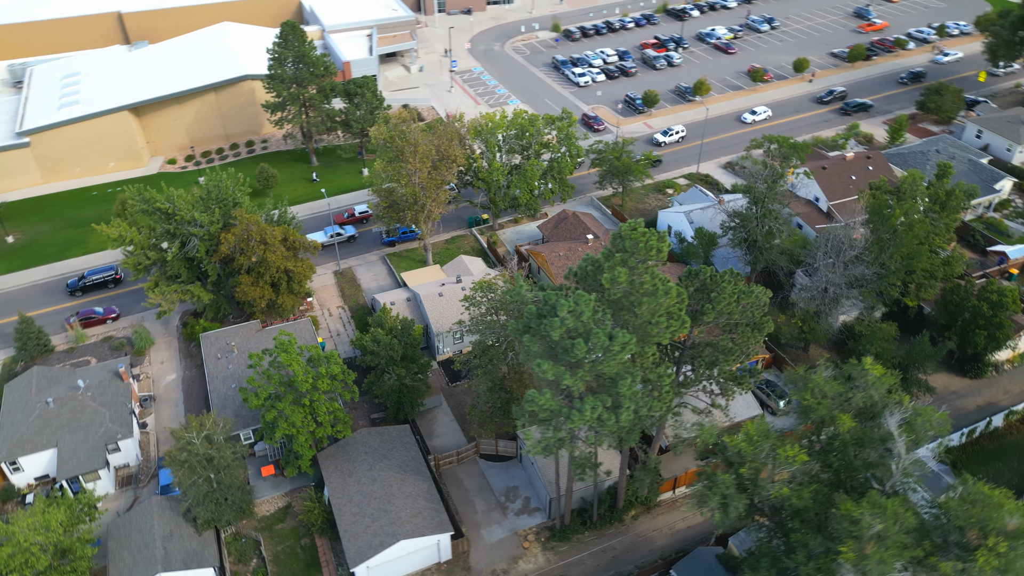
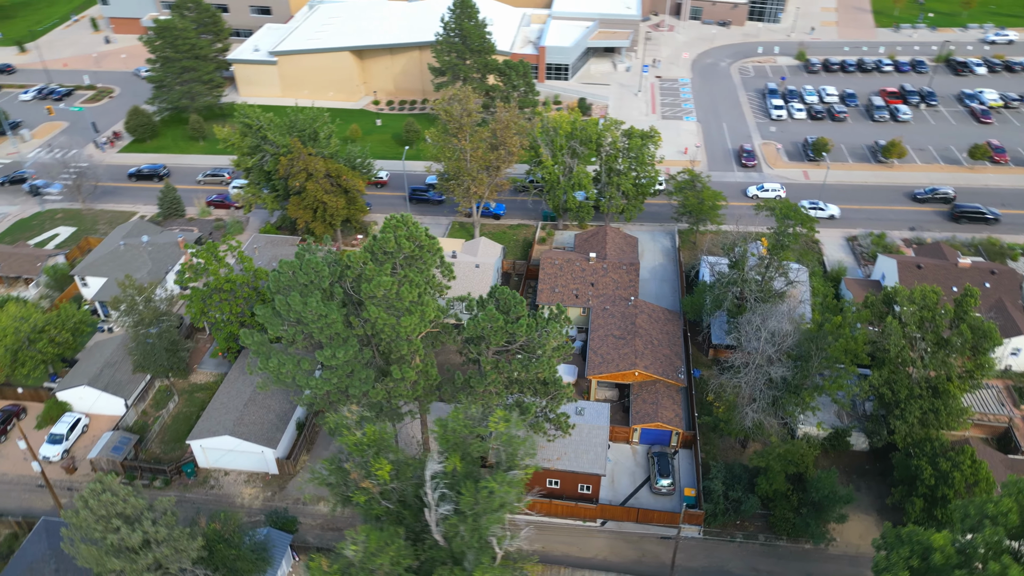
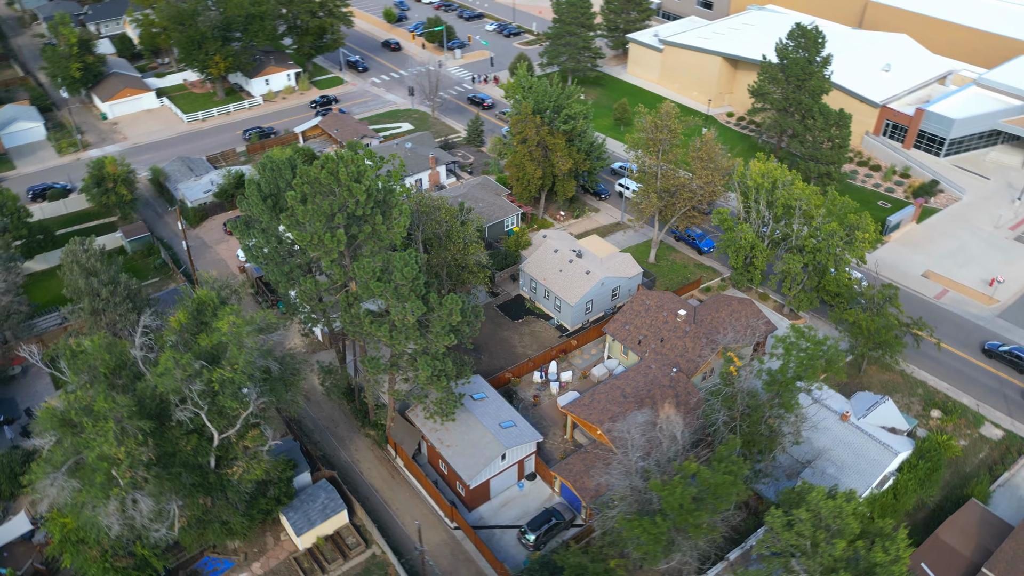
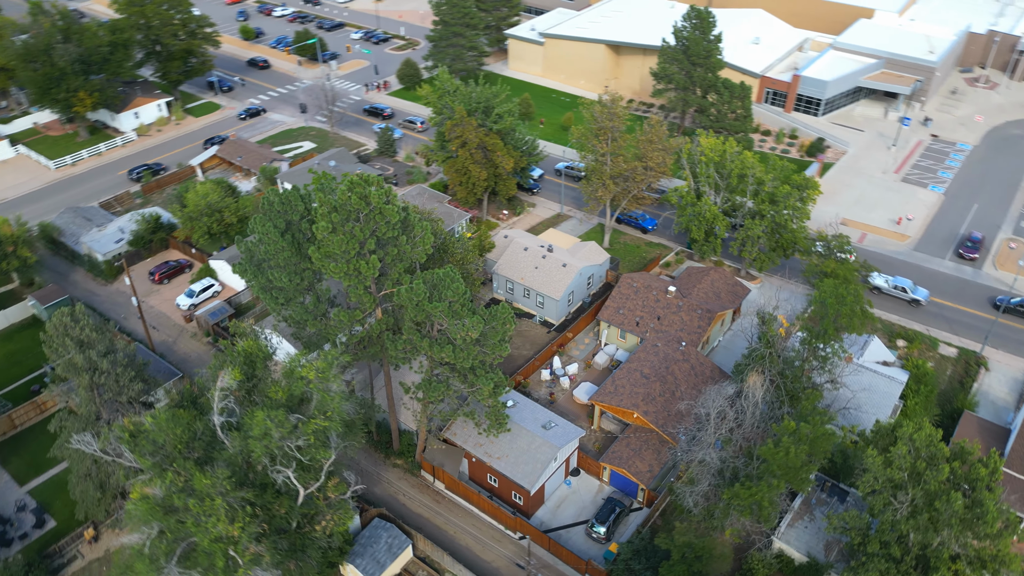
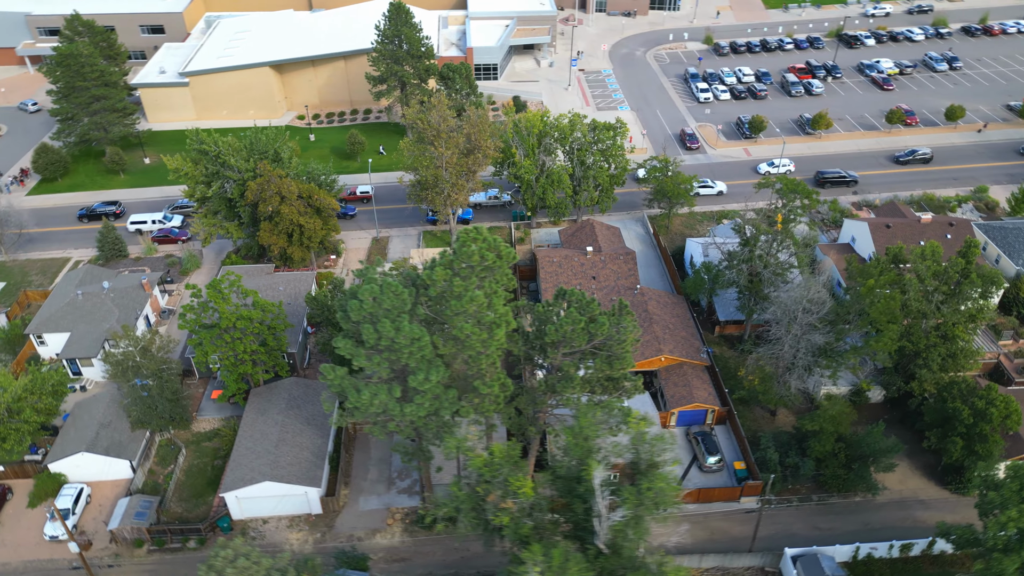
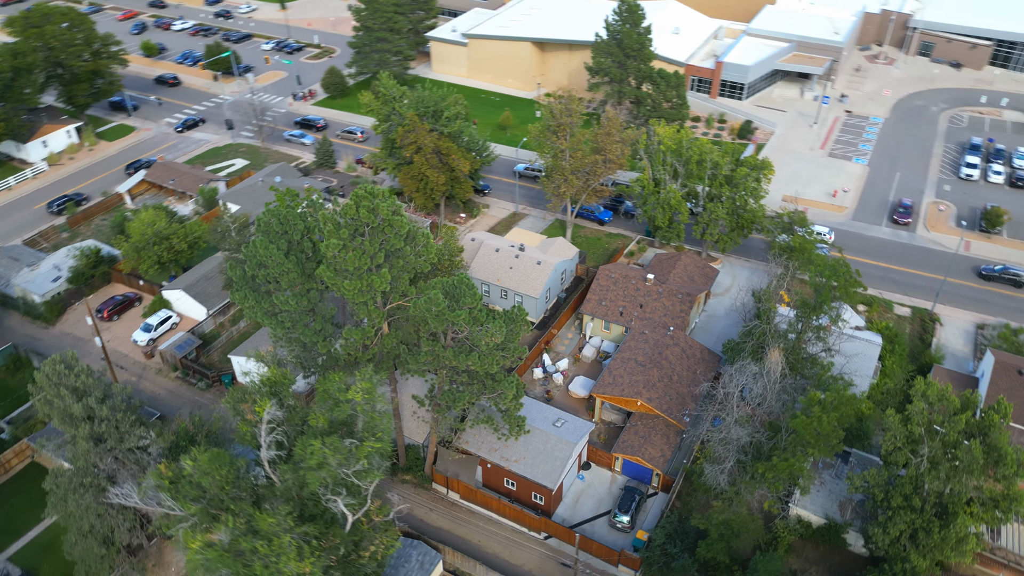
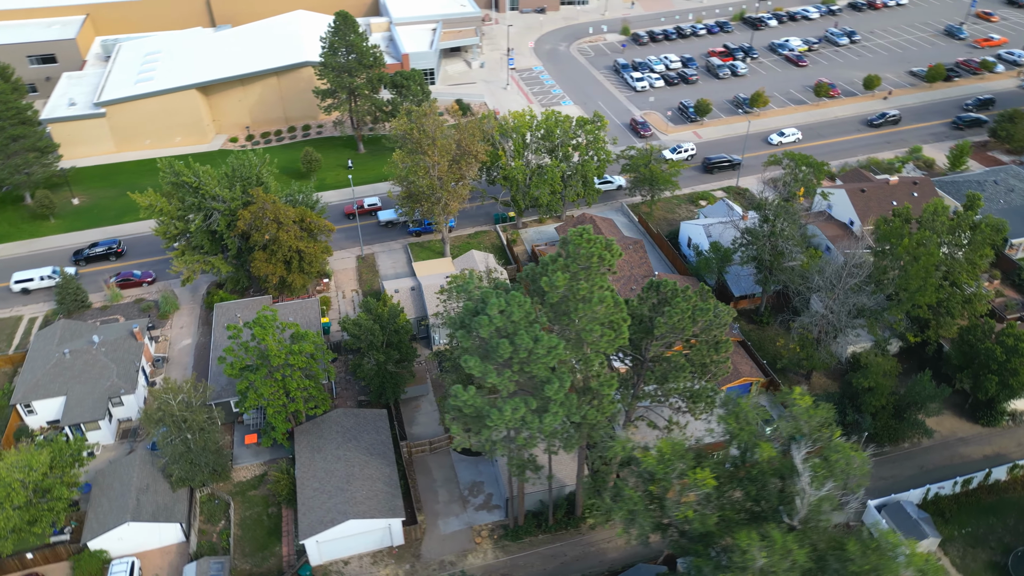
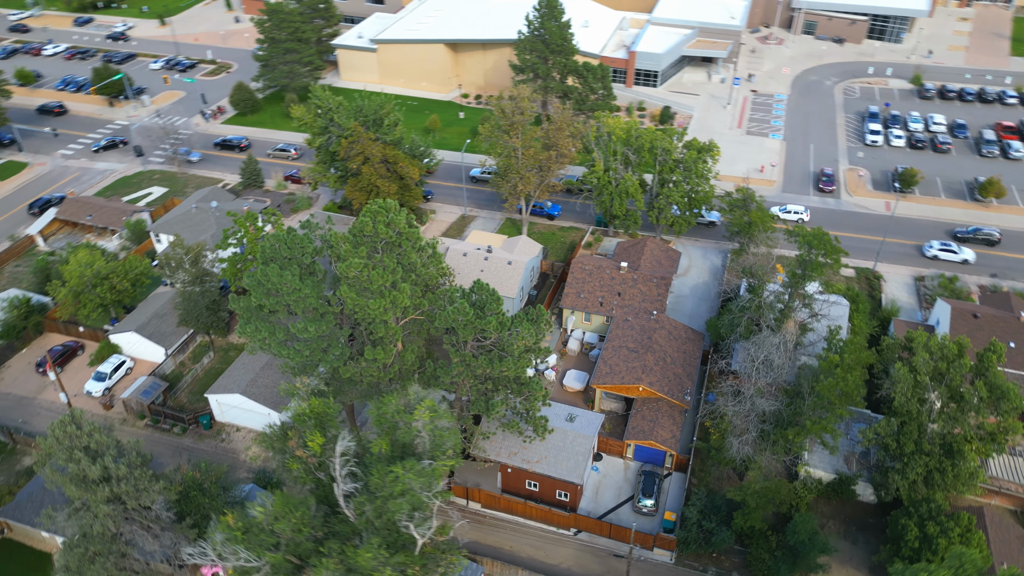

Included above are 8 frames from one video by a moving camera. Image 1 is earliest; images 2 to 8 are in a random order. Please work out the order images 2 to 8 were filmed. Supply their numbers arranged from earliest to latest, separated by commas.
7, 5, 2, 8, 6, 4, 3
